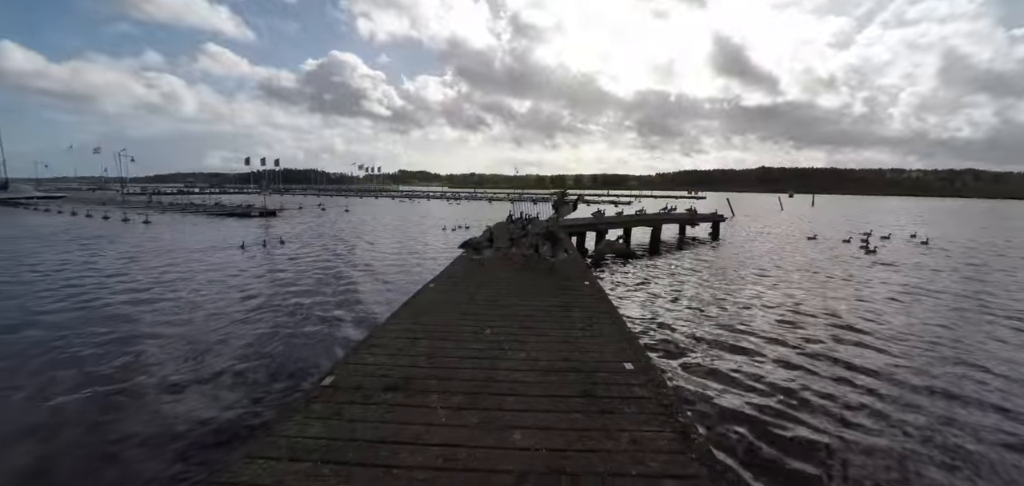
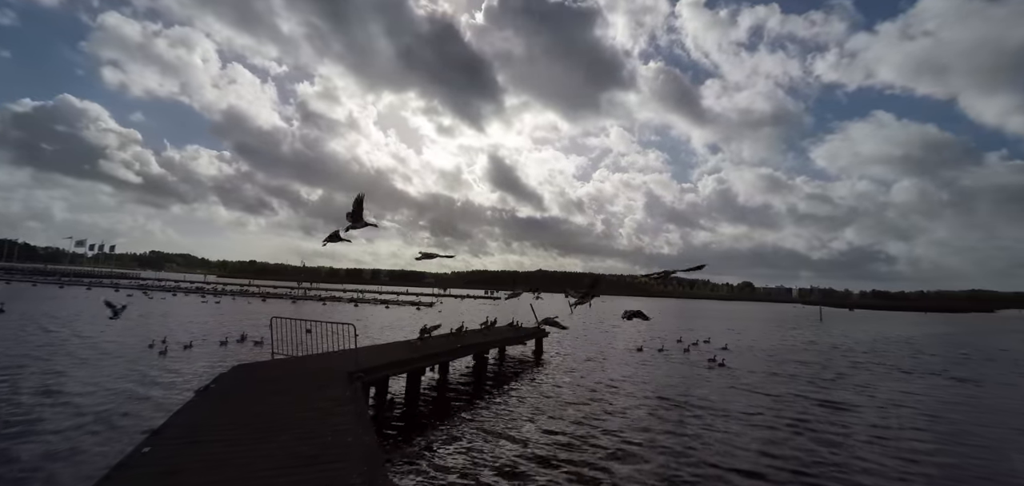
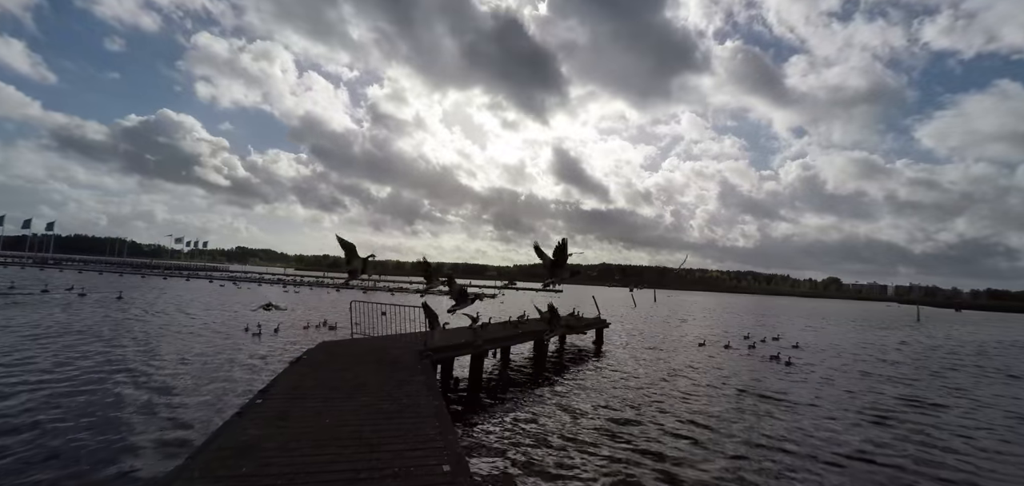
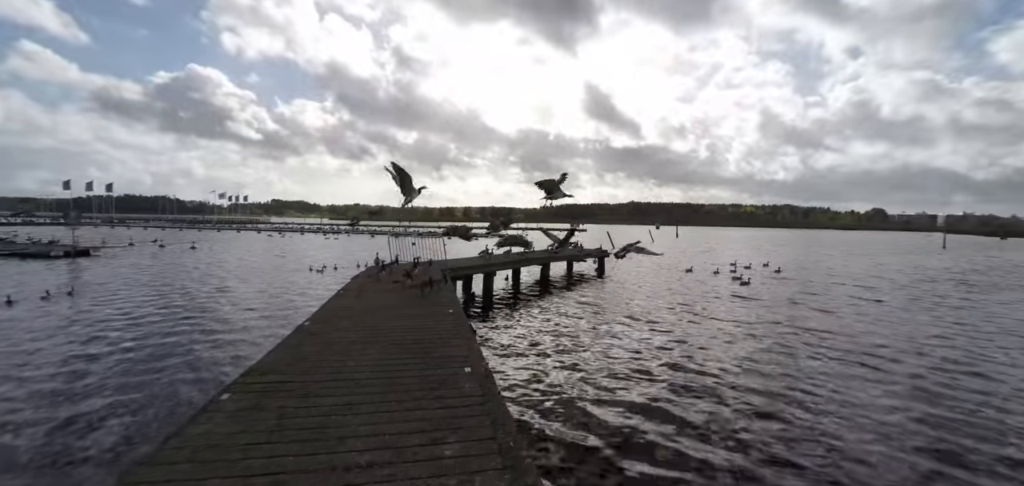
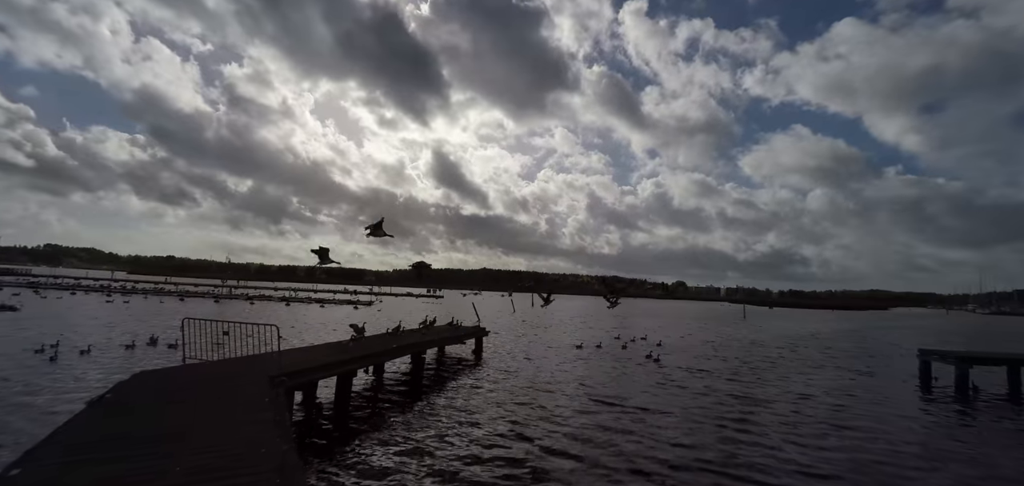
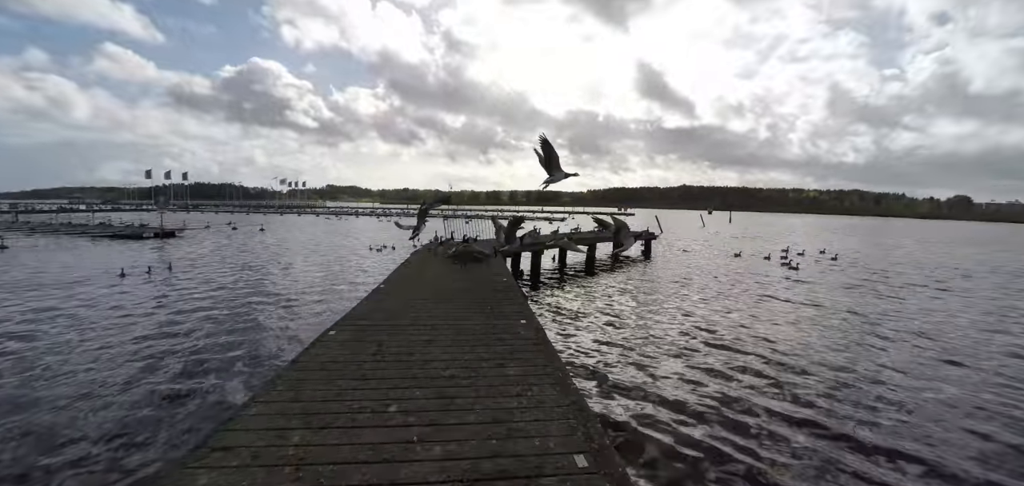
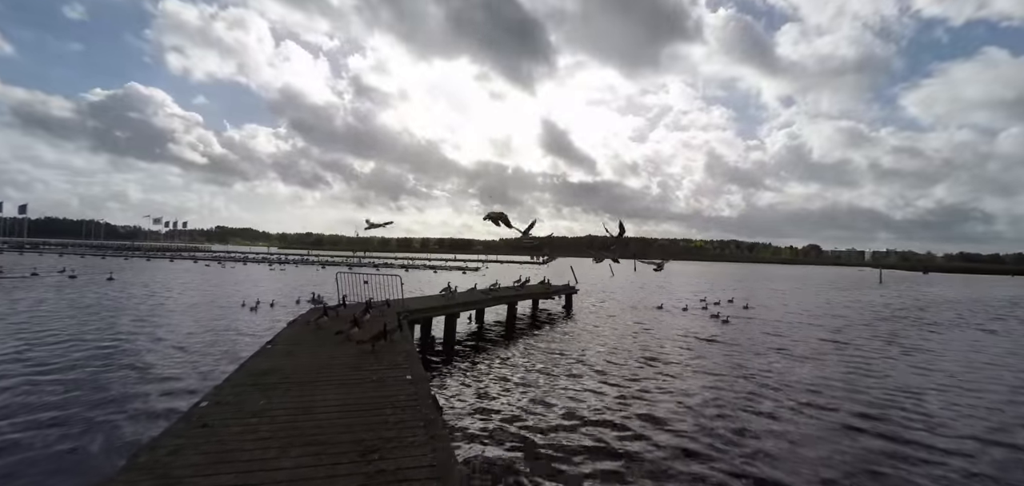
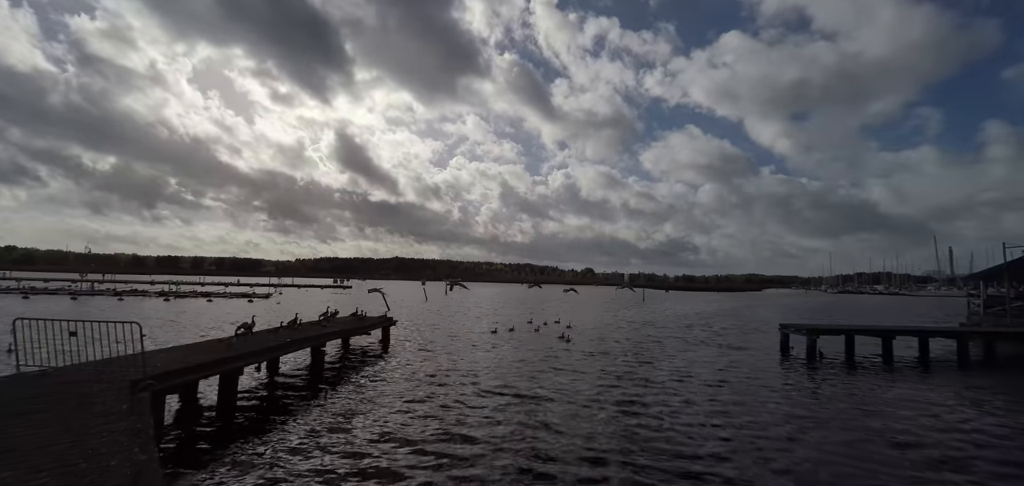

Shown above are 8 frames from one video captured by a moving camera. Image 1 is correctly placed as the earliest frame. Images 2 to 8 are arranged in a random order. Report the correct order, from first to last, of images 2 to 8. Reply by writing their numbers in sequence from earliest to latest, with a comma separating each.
6, 4, 7, 3, 2, 5, 8
